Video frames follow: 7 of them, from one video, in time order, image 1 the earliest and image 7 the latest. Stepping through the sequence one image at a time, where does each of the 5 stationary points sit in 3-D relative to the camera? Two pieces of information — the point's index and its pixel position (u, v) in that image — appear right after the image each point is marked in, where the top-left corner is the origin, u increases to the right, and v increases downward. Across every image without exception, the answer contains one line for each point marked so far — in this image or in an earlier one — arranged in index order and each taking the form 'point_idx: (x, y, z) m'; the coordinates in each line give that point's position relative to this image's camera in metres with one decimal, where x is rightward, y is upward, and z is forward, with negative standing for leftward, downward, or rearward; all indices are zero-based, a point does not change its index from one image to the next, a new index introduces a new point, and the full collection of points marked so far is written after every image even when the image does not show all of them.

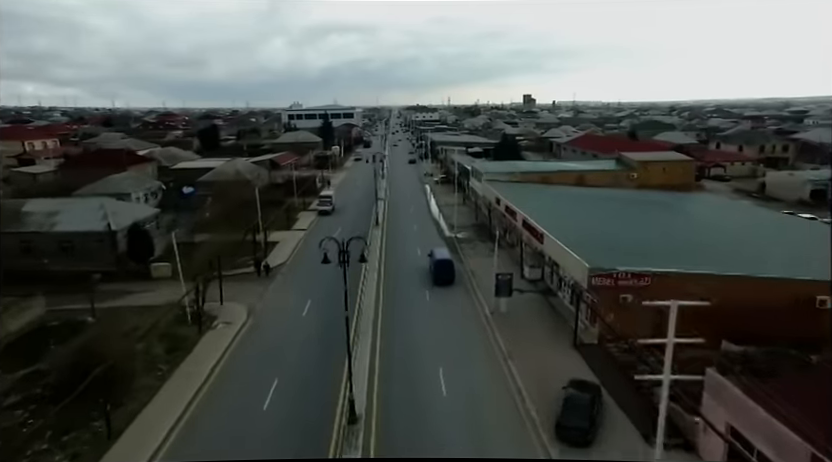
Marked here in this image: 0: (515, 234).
0: (+2.0, -0.1, +10.6) m
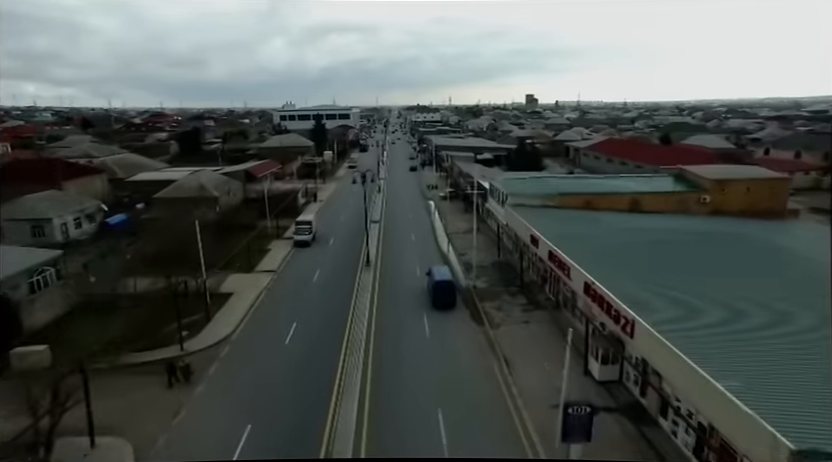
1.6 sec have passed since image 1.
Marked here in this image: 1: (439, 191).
0: (+2.1, -0.9, +7.4) m
1: (+0.8, +1.4, +18.6) m
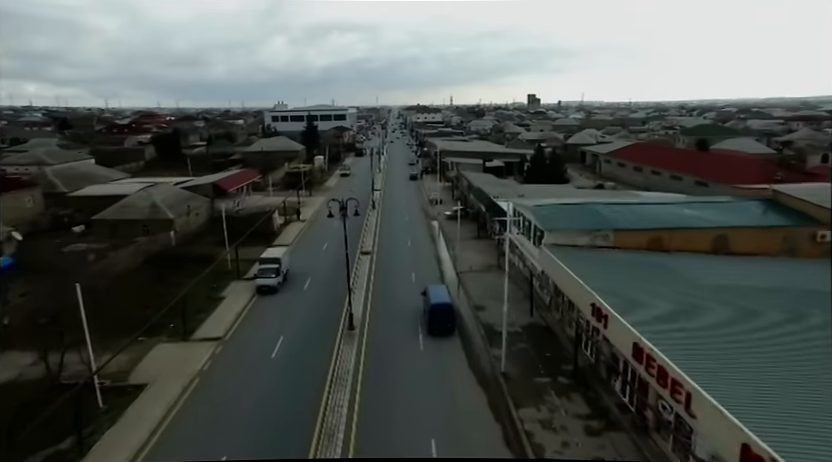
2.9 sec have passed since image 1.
0: (+2.1, -1.5, +4.6) m
1: (+0.9, +0.7, +15.7) m
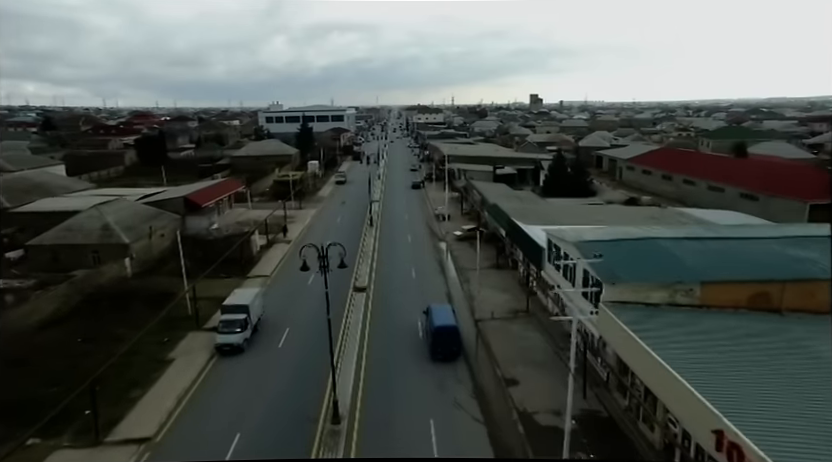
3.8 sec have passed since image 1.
0: (+2.2, -2.1, +2.5) m
1: (+1.0, +0.2, +13.7) m
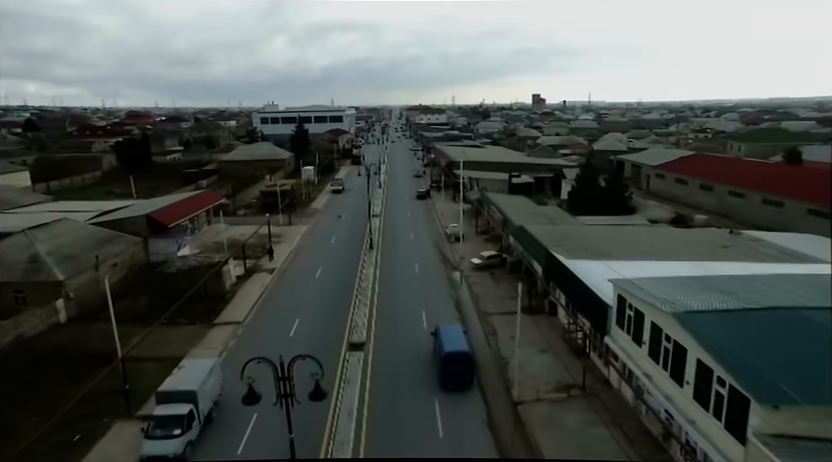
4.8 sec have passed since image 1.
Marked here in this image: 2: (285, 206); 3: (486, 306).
0: (+2.4, -2.6, +0.4) m
1: (+1.1, -0.4, +11.6) m
2: (-4.0, +0.7, +15.9) m
3: (+1.1, -1.2, +8.3) m
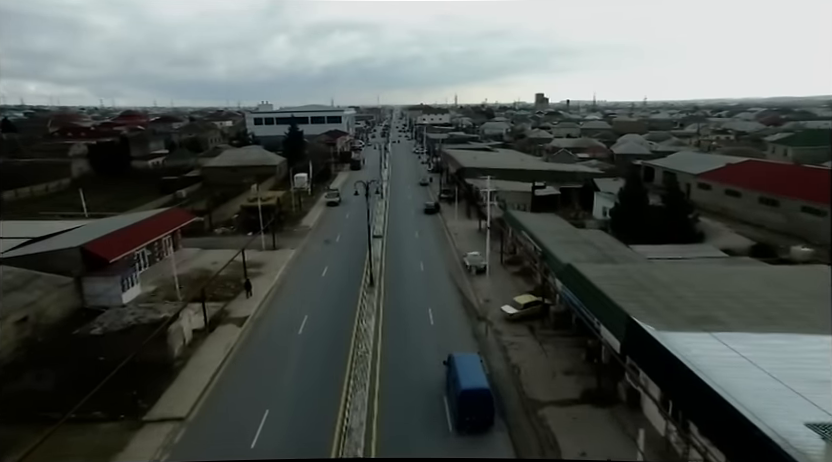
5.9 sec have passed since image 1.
0: (+2.6, -3.2, -2.0) m
1: (+1.4, -0.9, +9.1) m
2: (-3.8, +0.2, +13.5) m
3: (+1.3, -1.8, +5.9) m
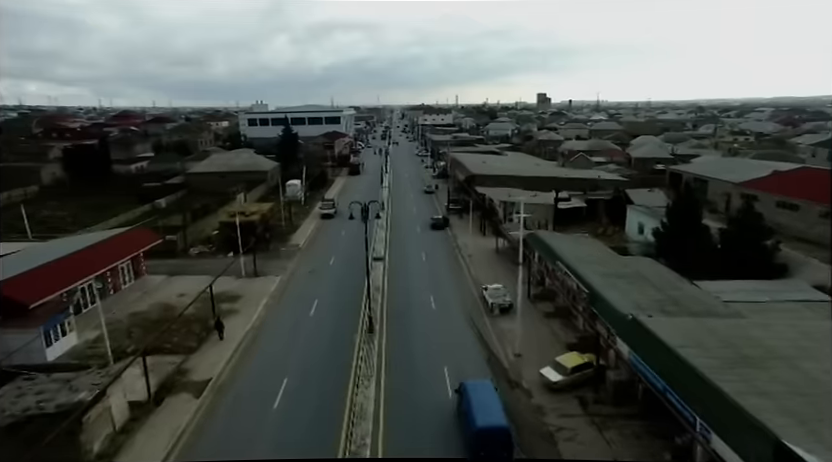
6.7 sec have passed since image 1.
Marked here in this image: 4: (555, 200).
0: (+2.7, -3.6, -3.9) m
1: (+1.5, -1.4, +7.3) m
2: (-3.6, -0.3, +11.6) m
3: (+1.4, -2.2, +4.0) m
4: (+3.5, +0.8, +13.0) m
